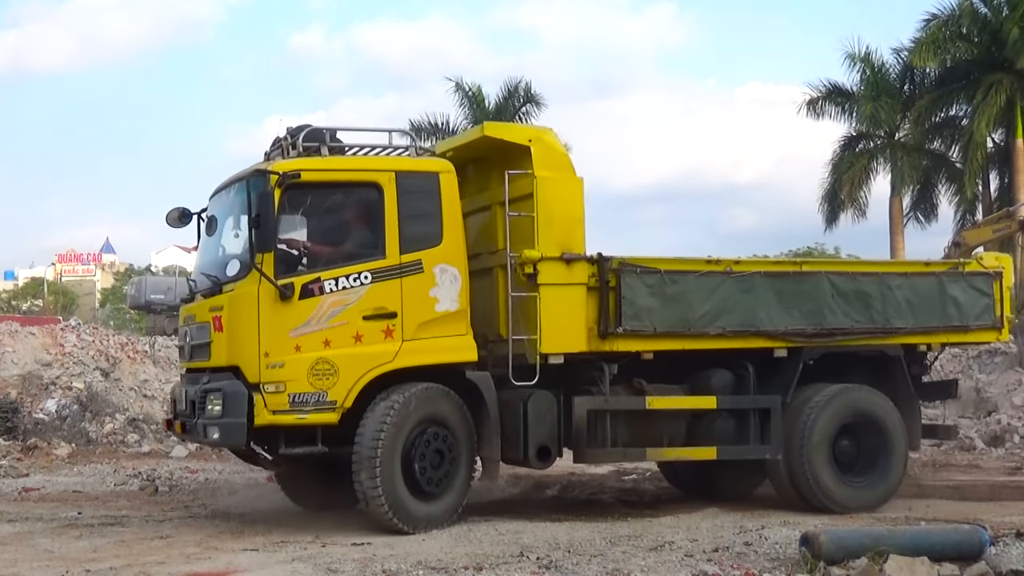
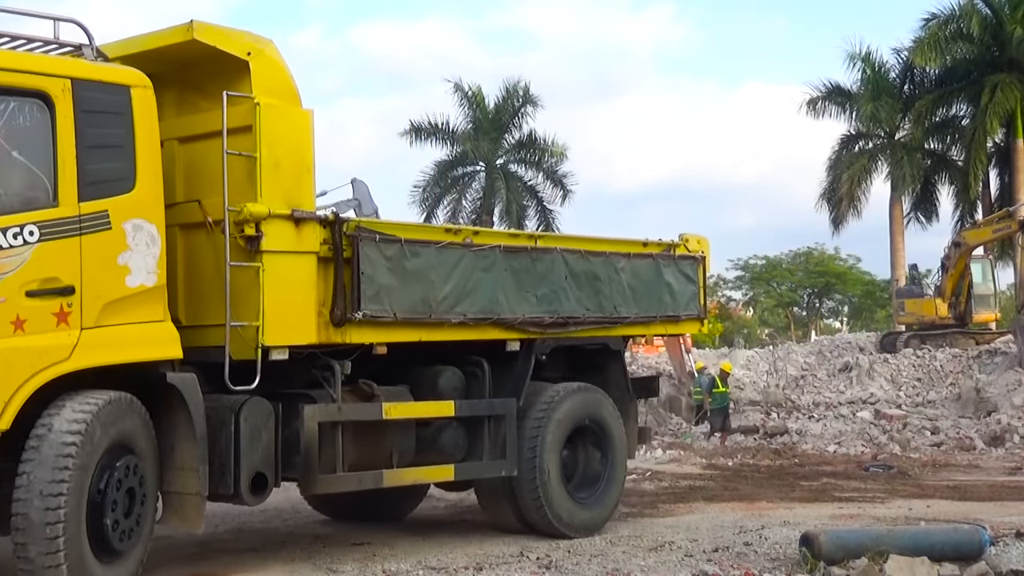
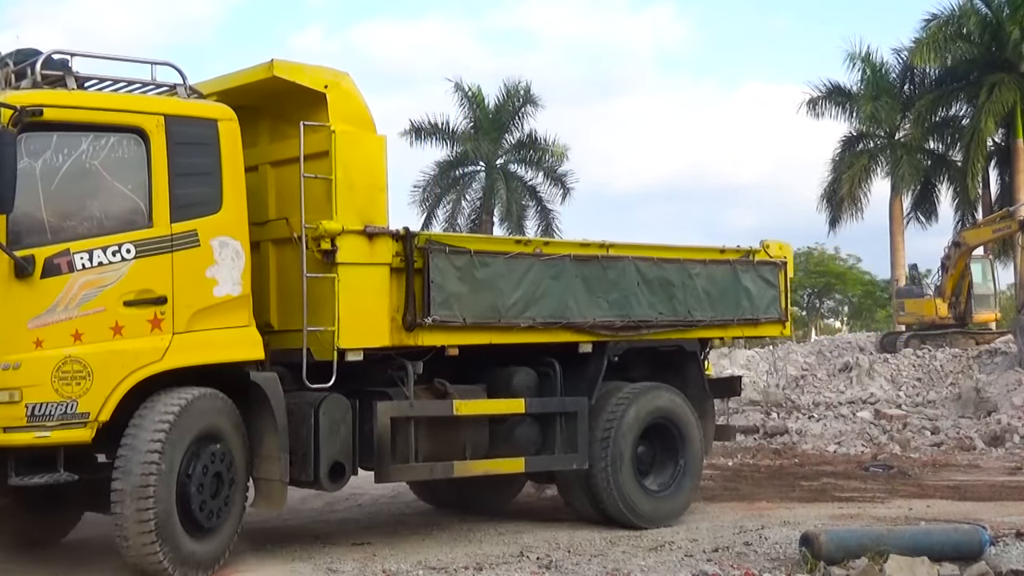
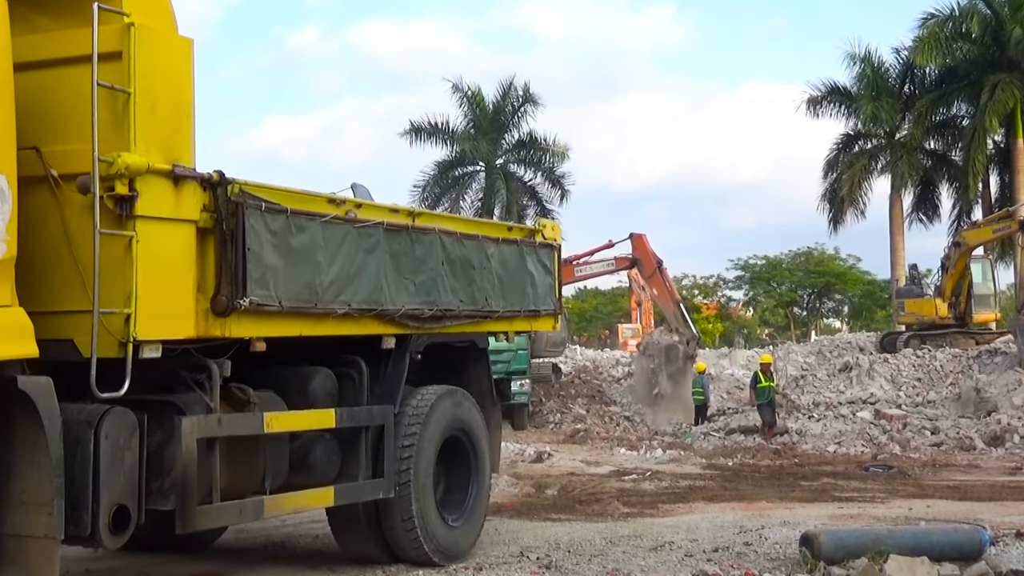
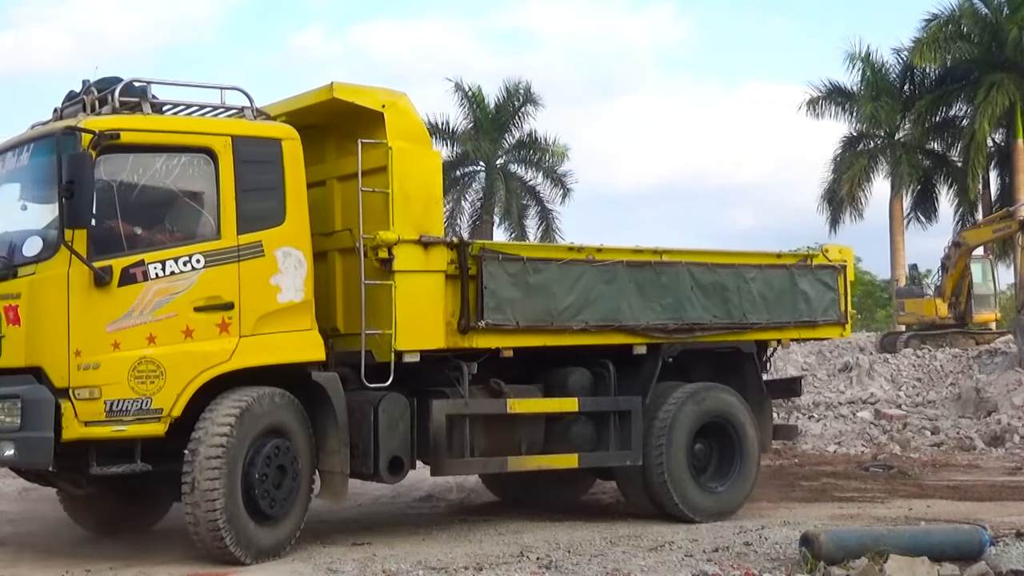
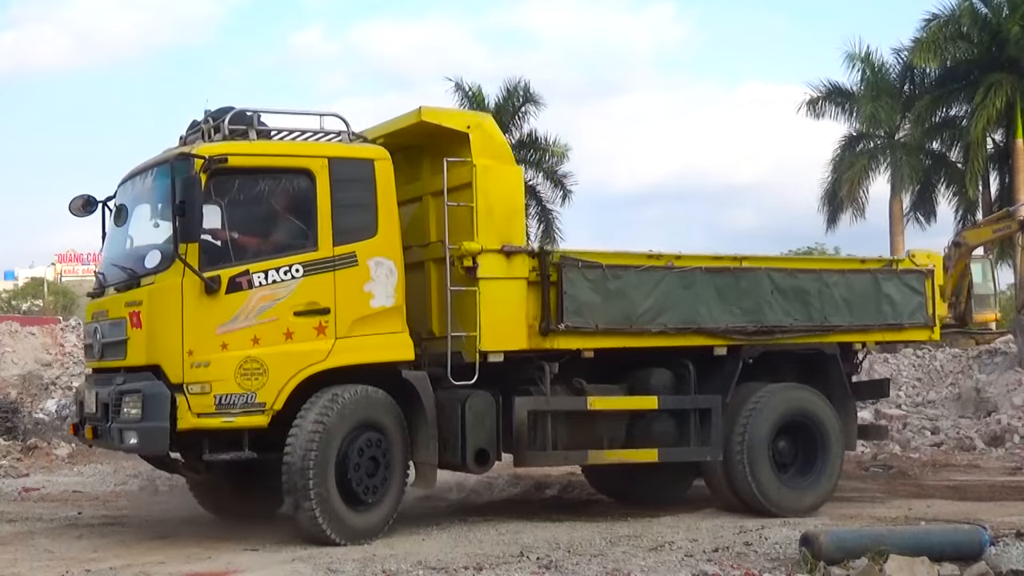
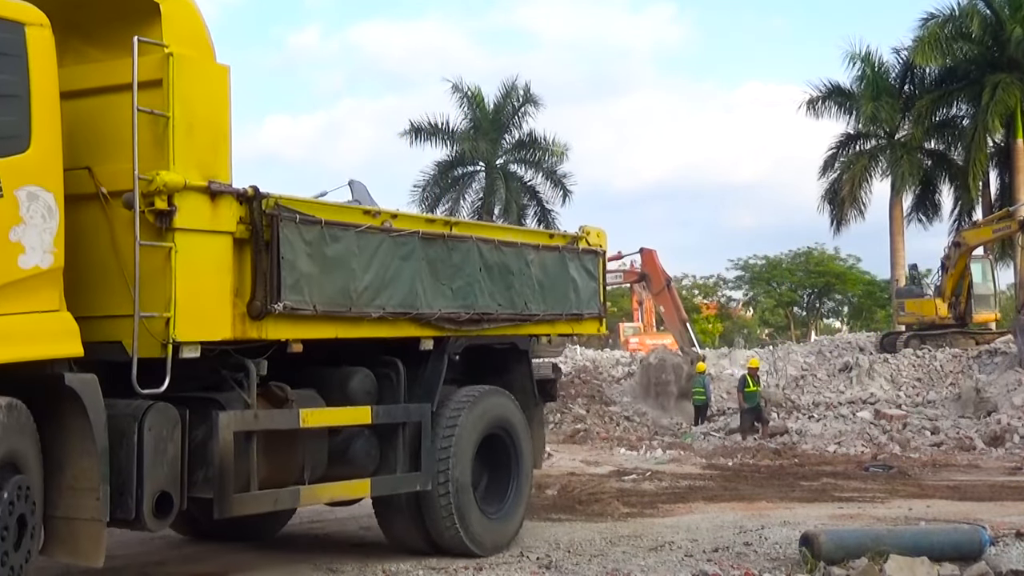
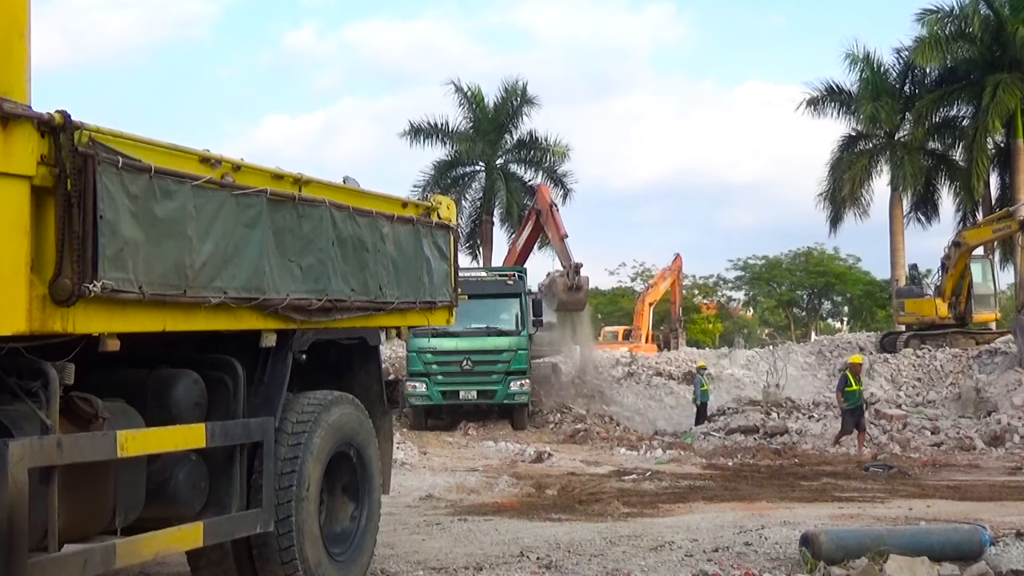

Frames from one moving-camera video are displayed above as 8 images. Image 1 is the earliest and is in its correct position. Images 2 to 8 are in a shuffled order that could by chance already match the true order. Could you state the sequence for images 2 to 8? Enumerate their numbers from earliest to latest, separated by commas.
6, 5, 3, 2, 7, 4, 8
